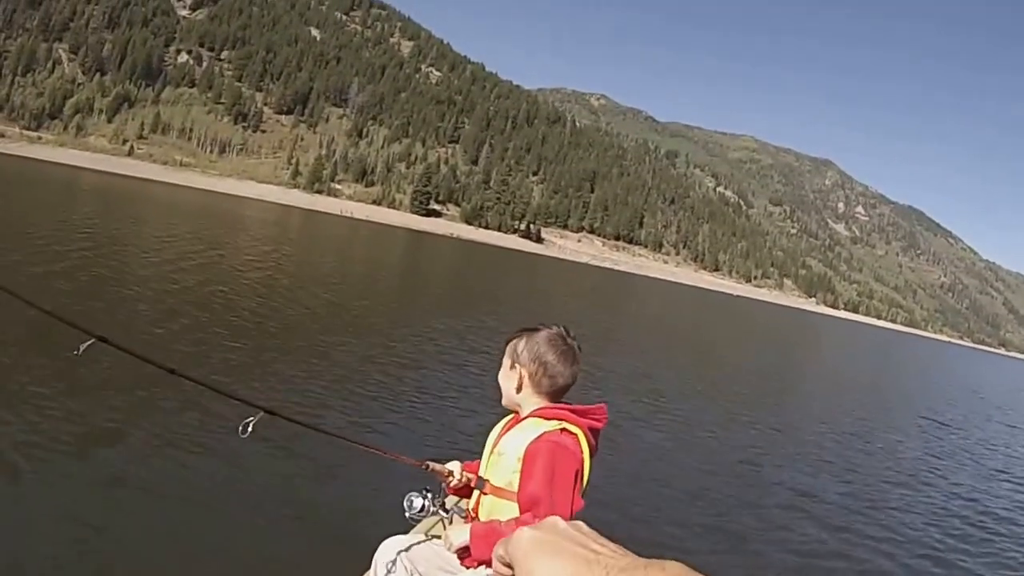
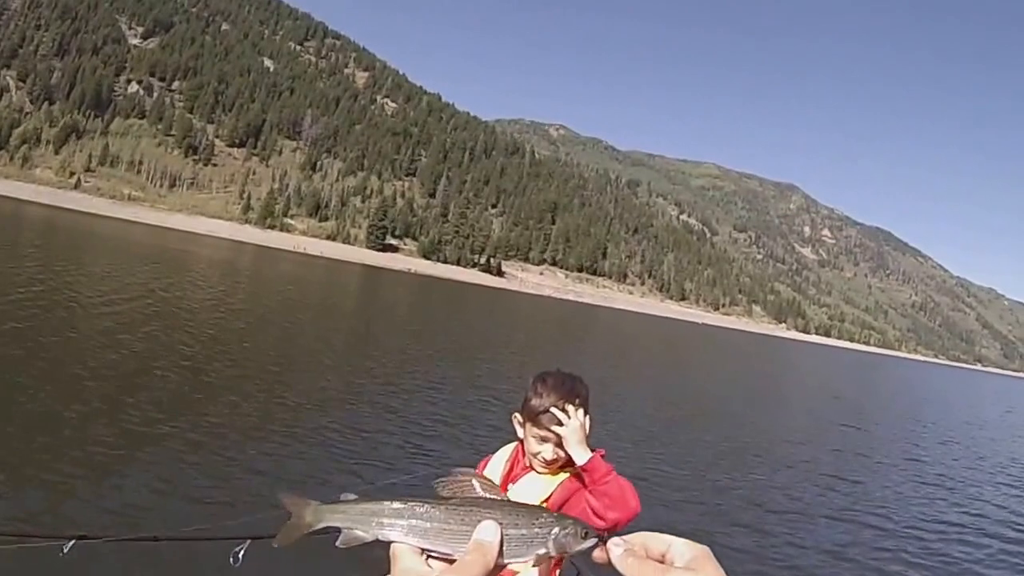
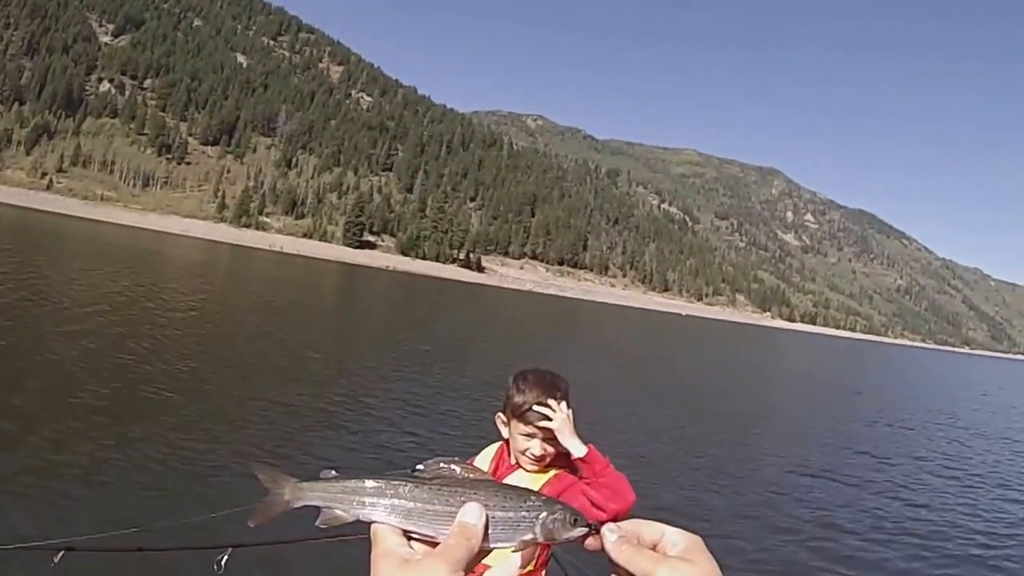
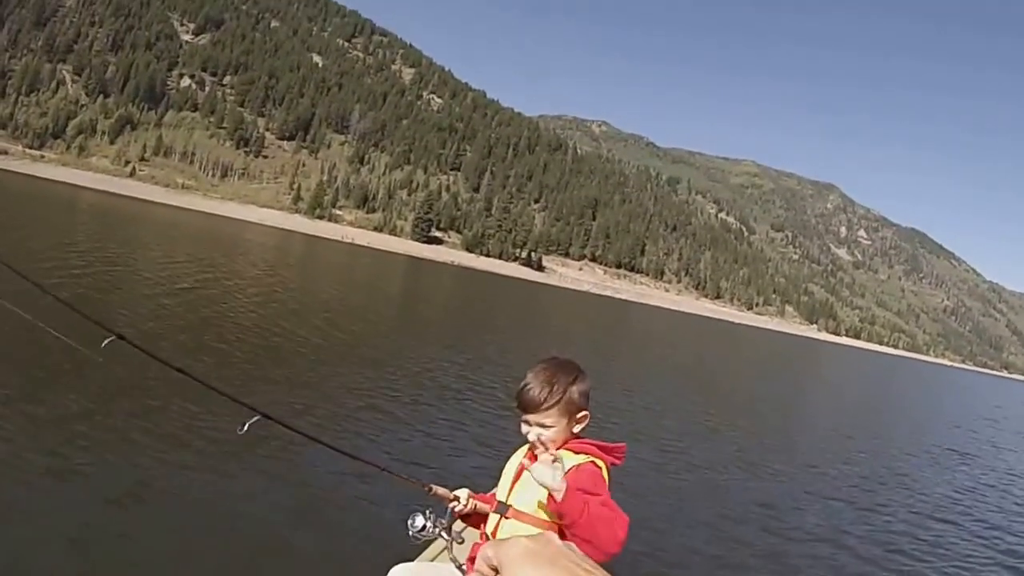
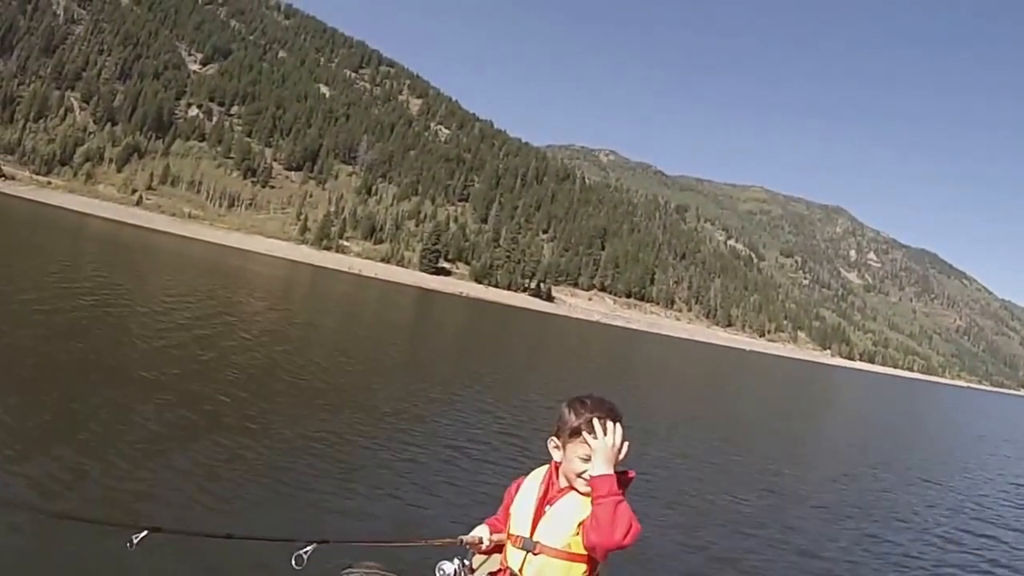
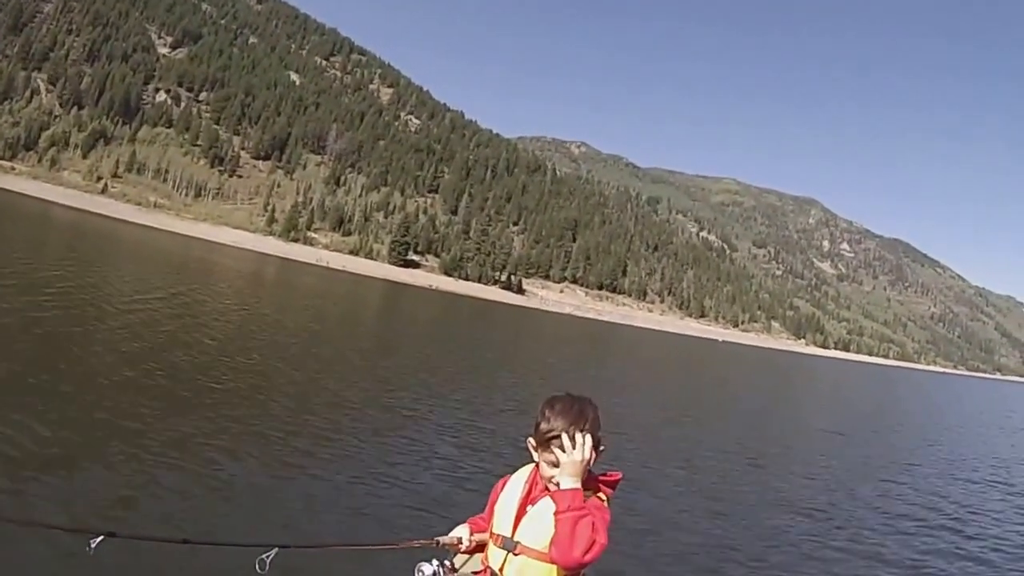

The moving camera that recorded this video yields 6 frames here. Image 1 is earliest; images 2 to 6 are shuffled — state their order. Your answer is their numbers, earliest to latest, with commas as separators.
4, 5, 6, 2, 3
